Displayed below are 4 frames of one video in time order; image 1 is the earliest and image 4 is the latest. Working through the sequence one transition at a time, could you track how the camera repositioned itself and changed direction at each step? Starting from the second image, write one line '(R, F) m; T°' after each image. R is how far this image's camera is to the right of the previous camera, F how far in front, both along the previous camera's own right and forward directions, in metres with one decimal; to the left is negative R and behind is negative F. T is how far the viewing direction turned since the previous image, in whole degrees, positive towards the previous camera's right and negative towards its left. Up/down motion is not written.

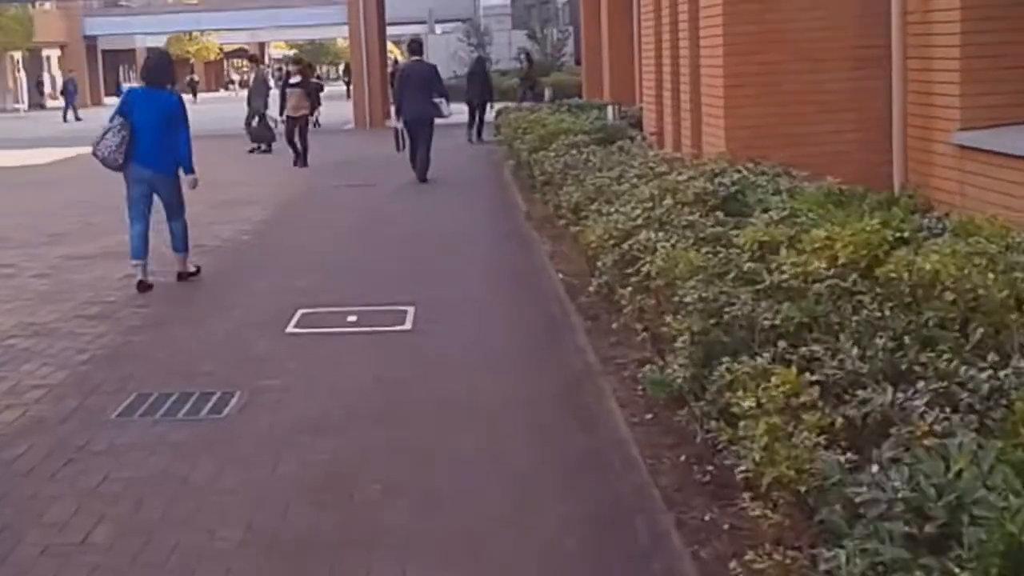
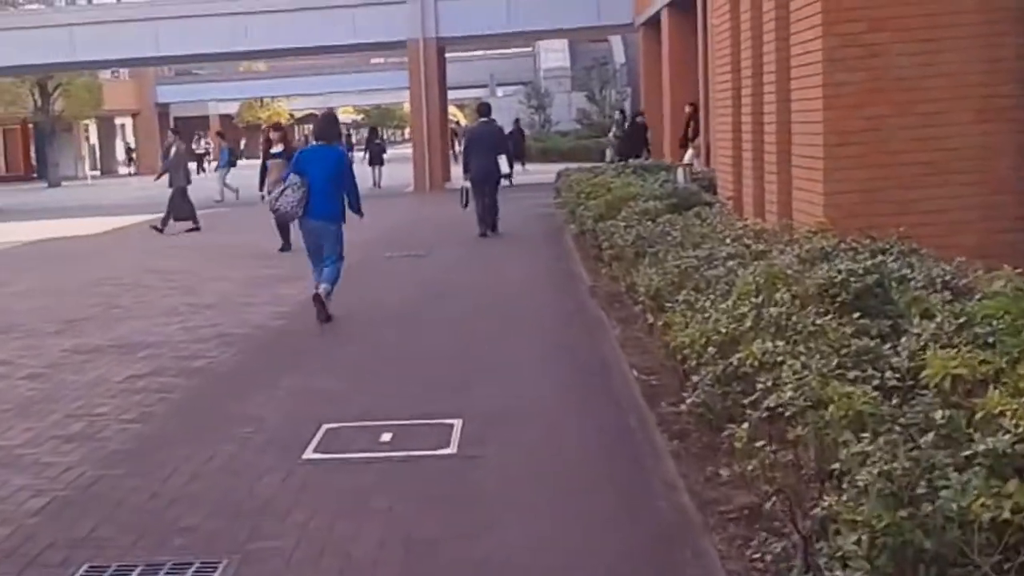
(0.0, +1.8) m; -2°
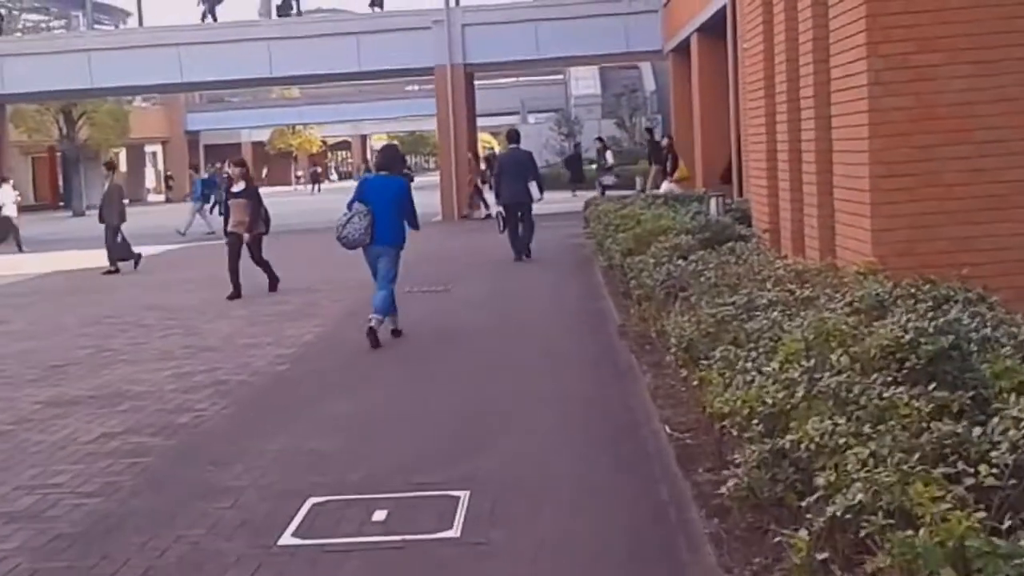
(+0.1, +1.0) m; -1°
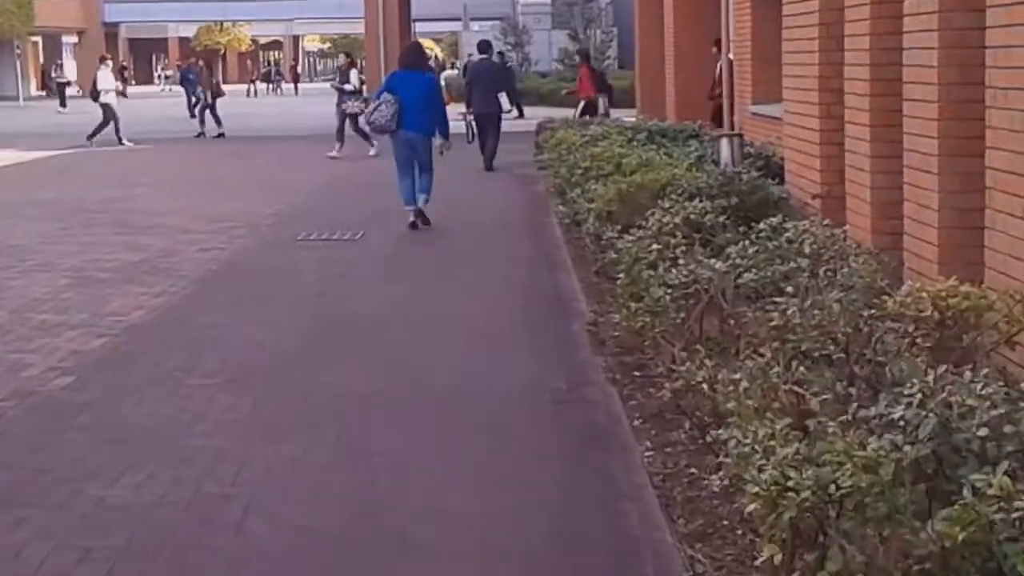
(+0.1, +4.4) m; +2°
